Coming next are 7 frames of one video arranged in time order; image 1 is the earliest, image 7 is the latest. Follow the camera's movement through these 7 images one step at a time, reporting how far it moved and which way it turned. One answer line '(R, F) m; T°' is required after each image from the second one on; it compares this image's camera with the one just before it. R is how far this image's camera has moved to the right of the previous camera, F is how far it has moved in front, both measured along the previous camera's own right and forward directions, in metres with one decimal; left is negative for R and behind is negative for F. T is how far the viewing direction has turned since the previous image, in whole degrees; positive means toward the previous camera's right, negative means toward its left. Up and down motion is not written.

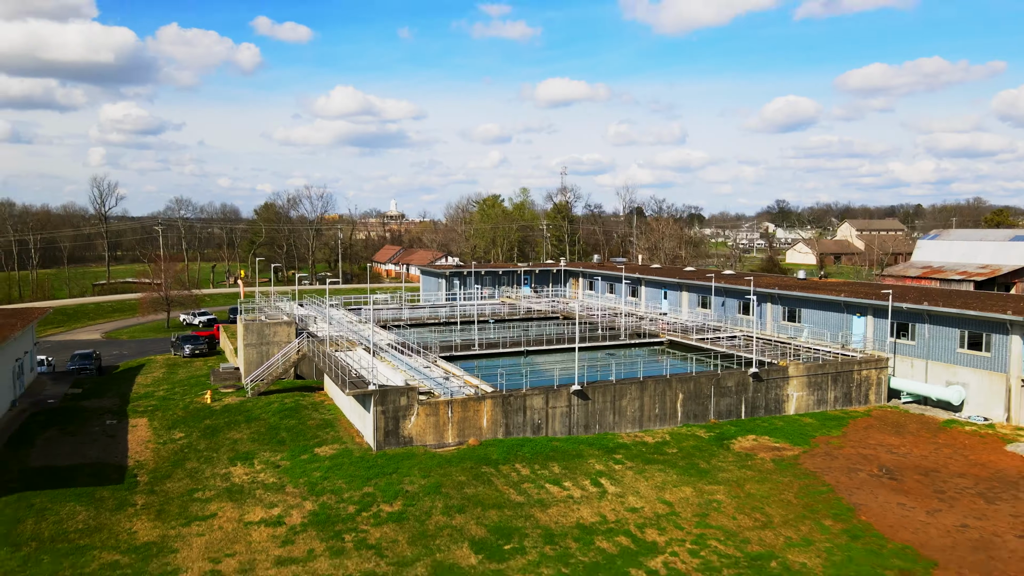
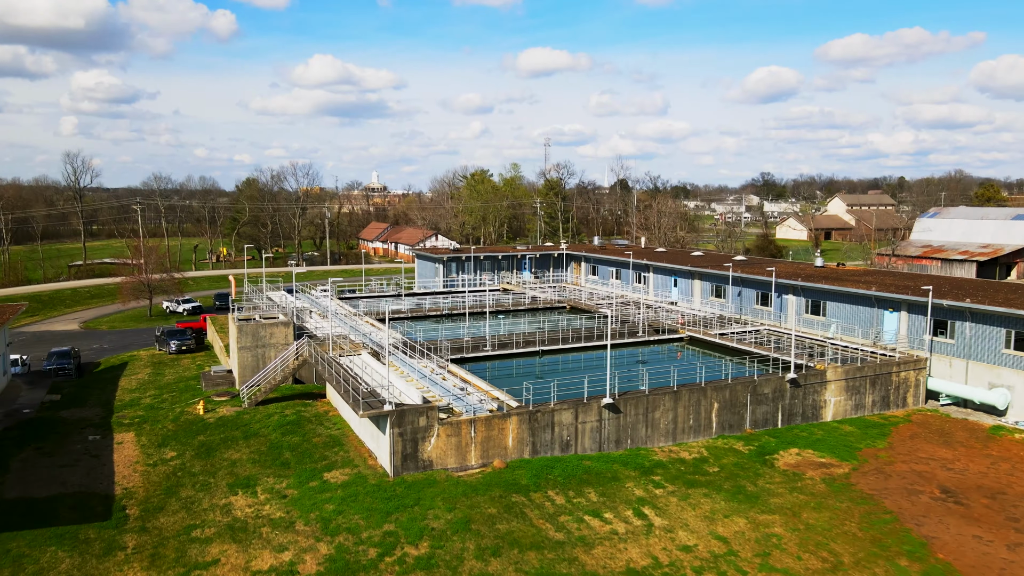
(-1.3, +2.2) m; +1°
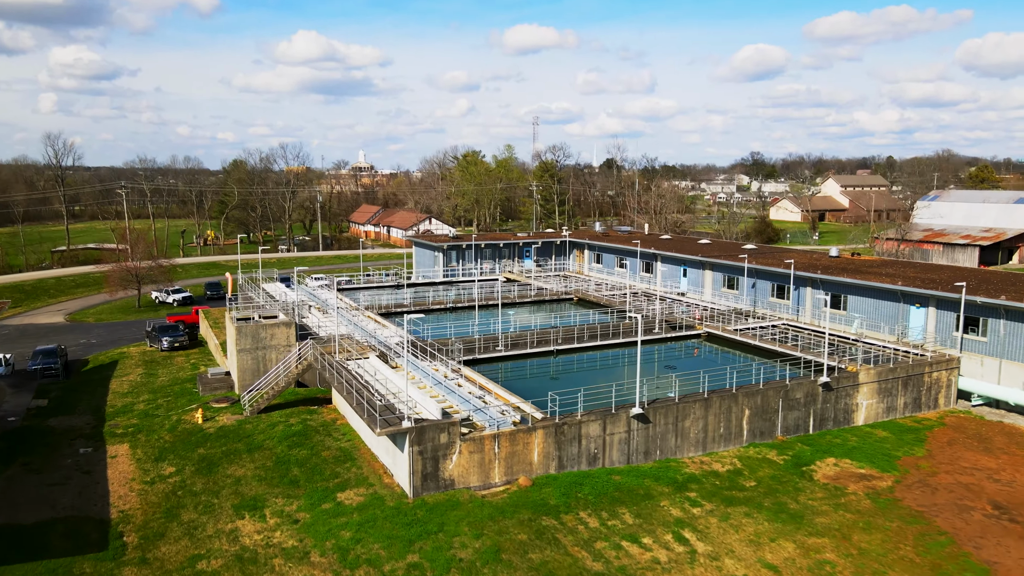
(-1.0, +1.5) m; +1°
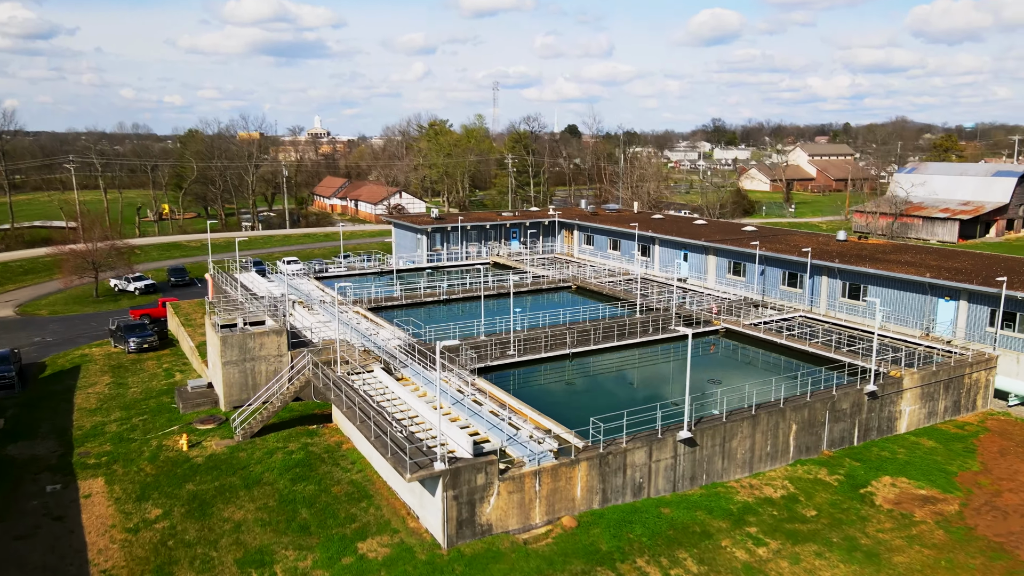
(-1.8, +2.5) m; +3°
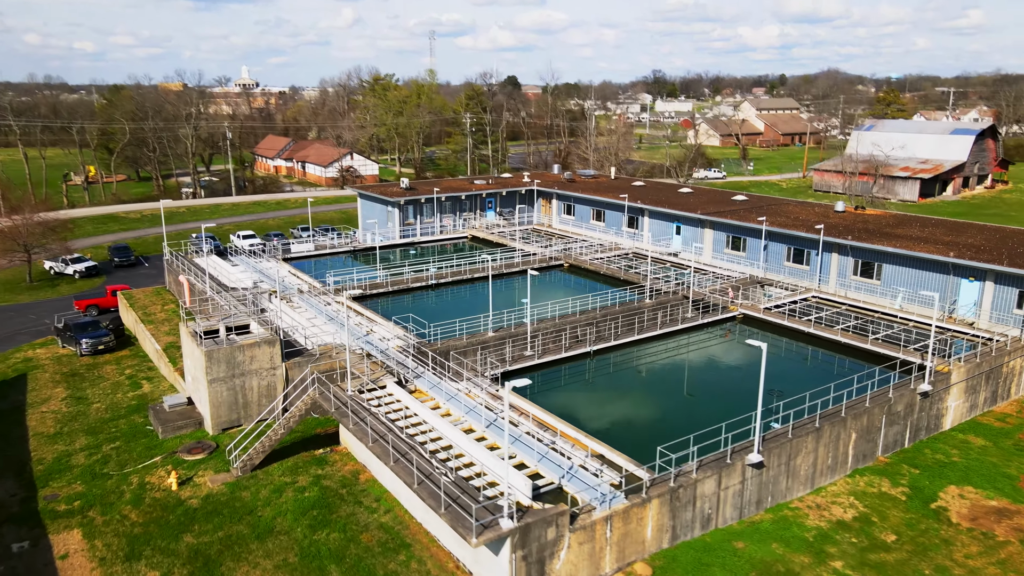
(-2.4, +2.7) m; +5°
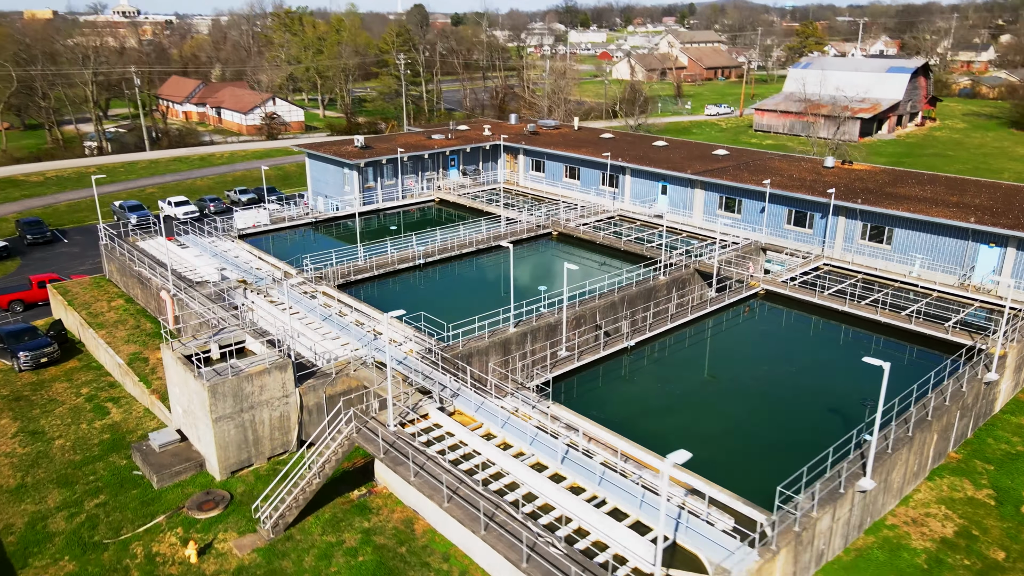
(-3.4, +2.9) m; +7°
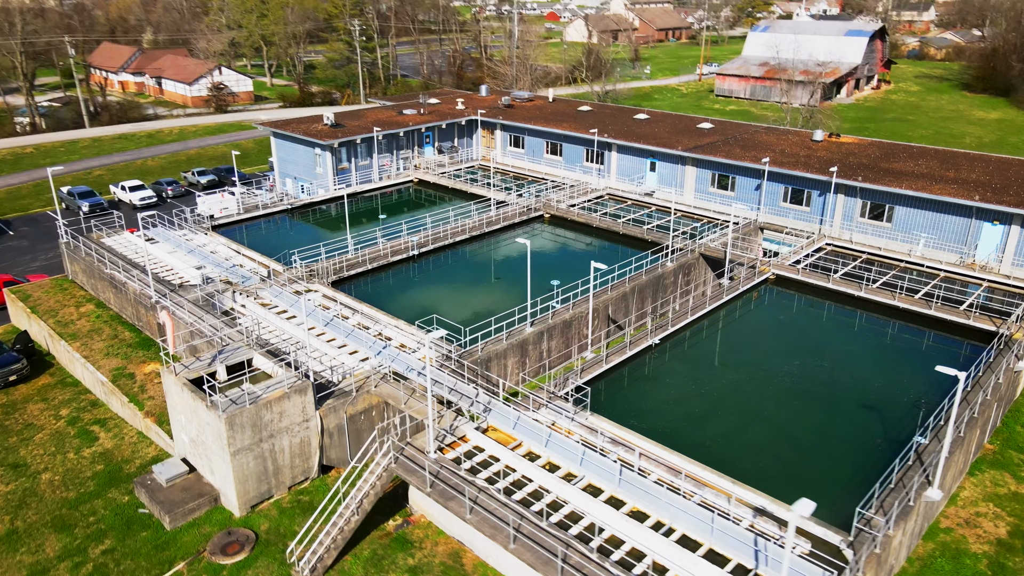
(-2.0, +1.4) m; +4°
